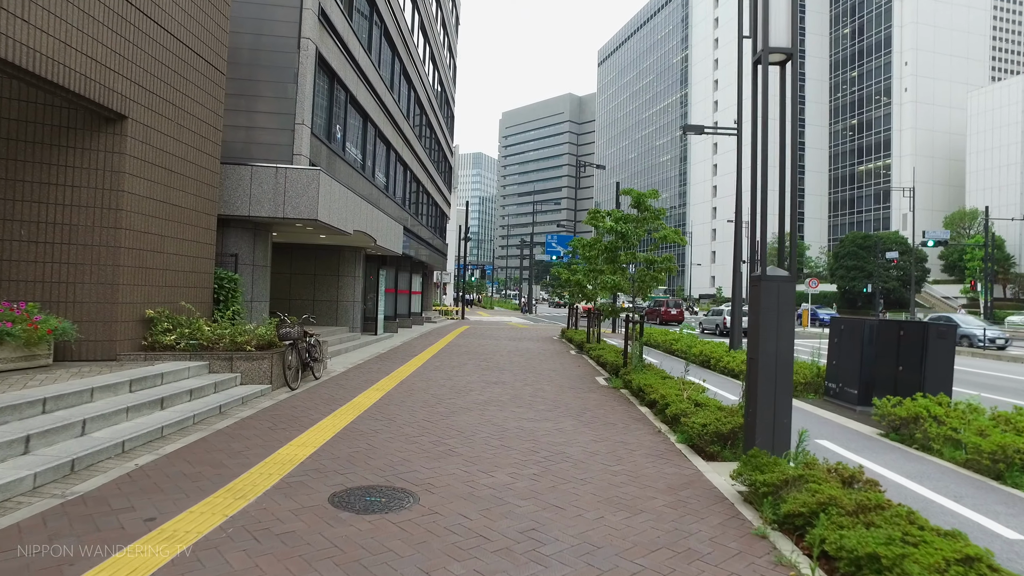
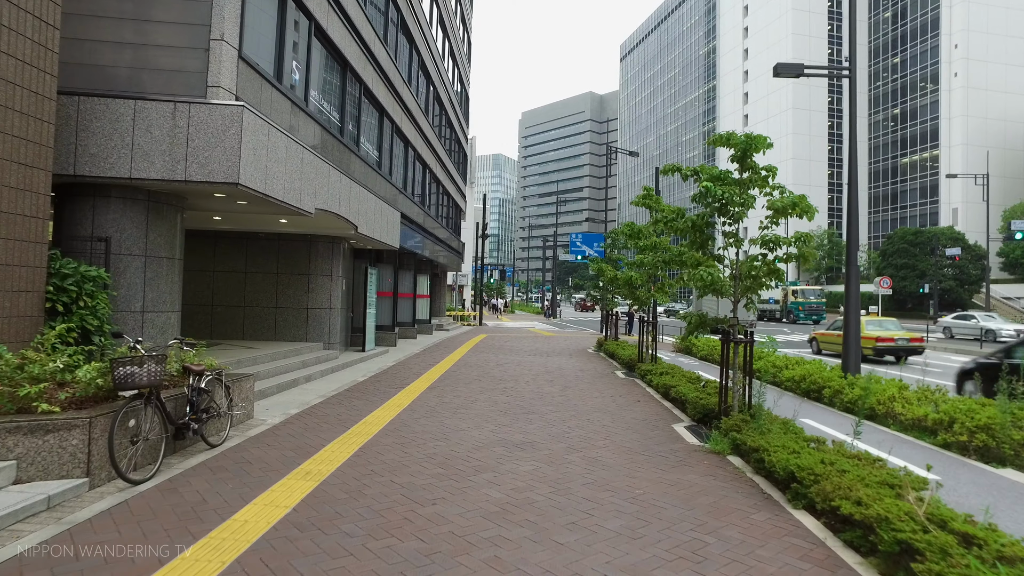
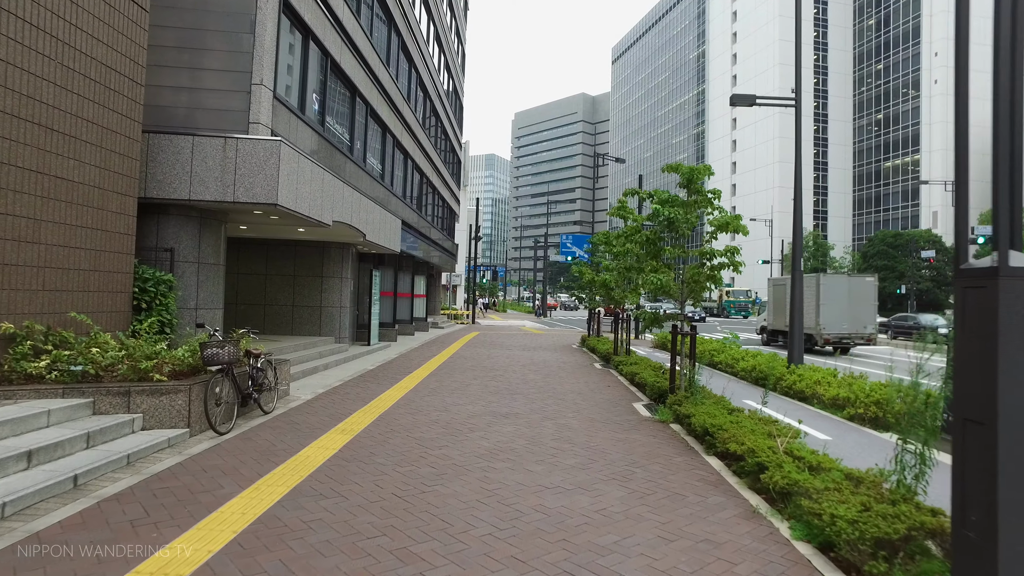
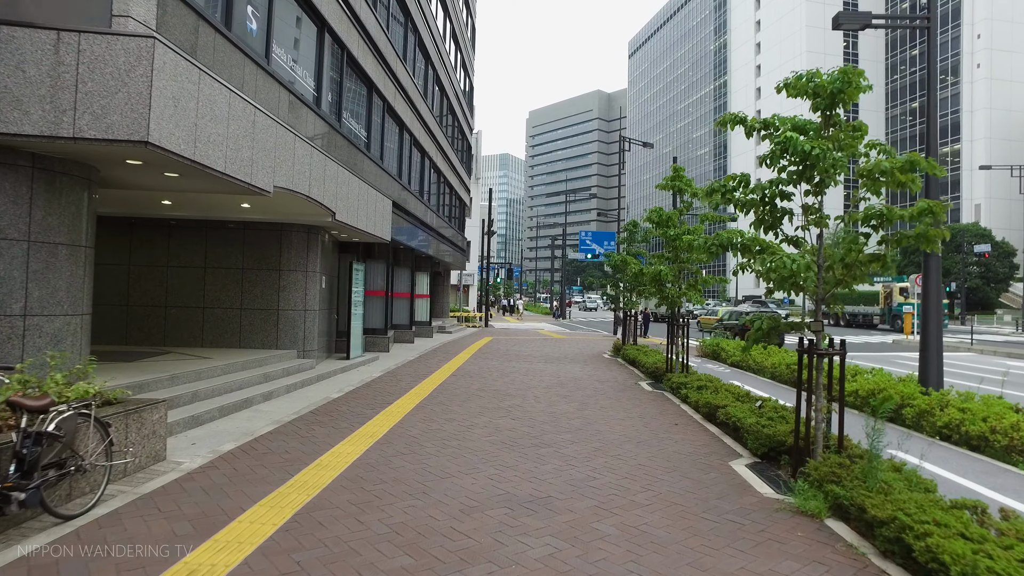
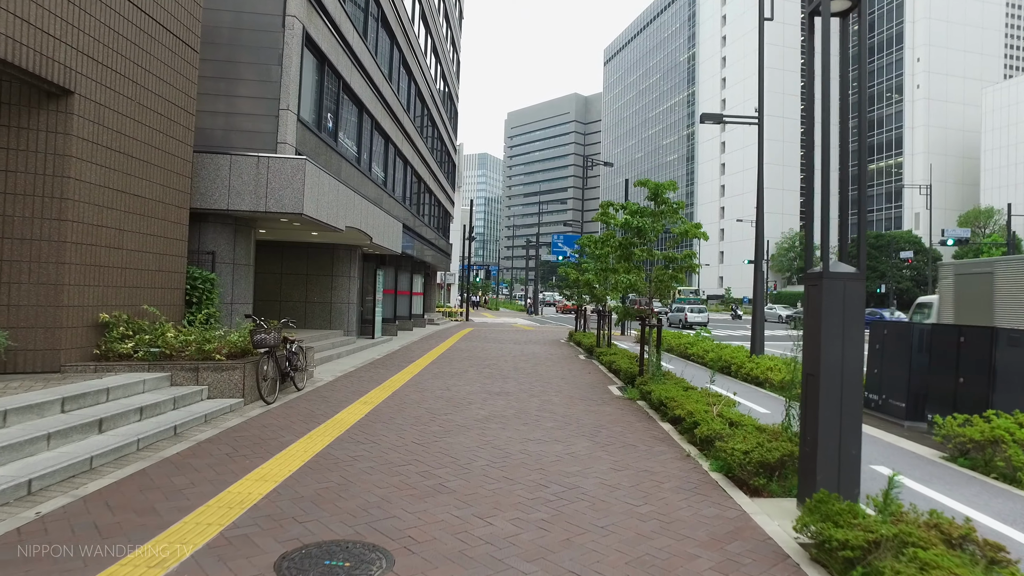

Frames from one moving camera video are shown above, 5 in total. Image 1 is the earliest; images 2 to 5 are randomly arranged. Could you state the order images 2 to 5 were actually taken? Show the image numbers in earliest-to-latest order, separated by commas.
5, 3, 2, 4
